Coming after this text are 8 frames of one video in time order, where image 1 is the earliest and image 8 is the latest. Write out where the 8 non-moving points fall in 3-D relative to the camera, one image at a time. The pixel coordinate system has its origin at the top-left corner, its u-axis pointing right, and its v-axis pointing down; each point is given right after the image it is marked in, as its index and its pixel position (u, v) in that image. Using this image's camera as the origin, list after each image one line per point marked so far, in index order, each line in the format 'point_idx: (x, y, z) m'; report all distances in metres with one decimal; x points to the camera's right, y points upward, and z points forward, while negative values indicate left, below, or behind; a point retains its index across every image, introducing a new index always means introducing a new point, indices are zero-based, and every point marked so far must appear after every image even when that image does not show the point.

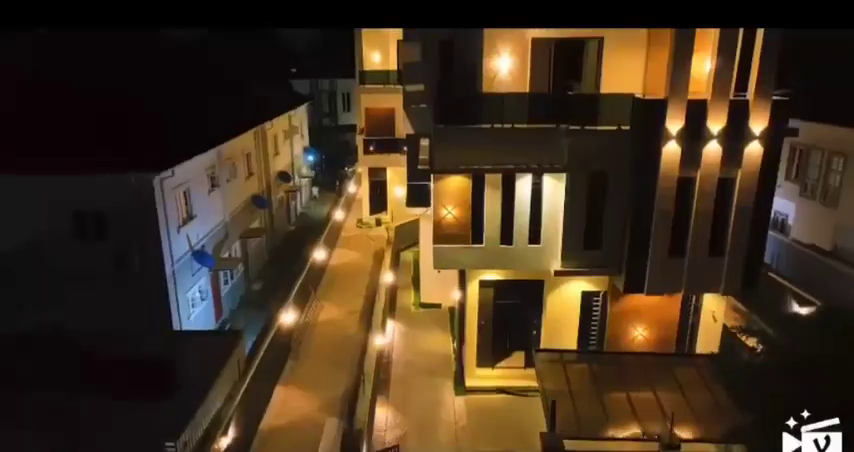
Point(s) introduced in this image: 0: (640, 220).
0: (+2.3, +0.1, +7.0) m
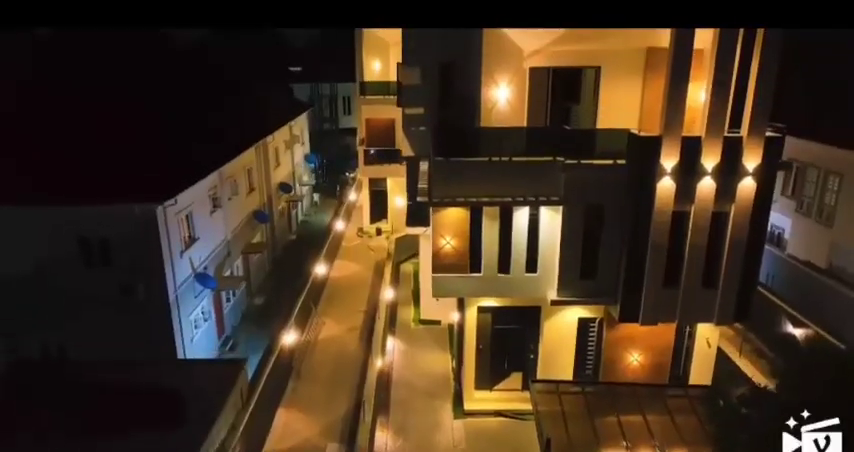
0: (+2.3, -0.3, +7.1) m
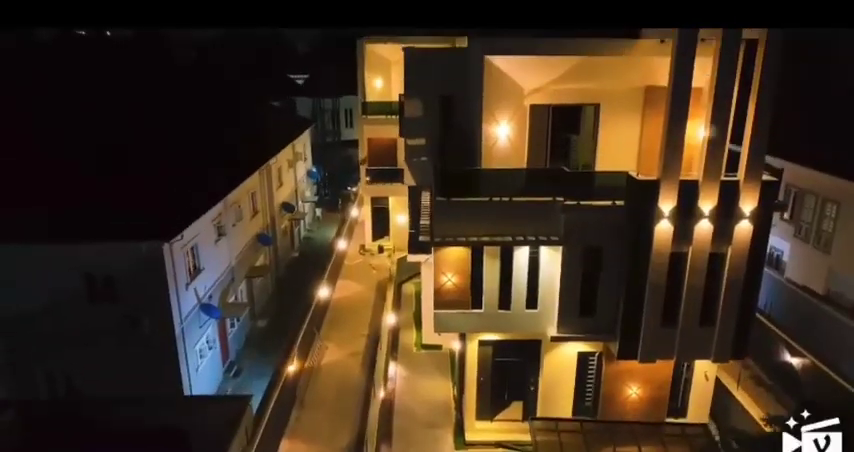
0: (+2.3, -0.7, +7.2) m
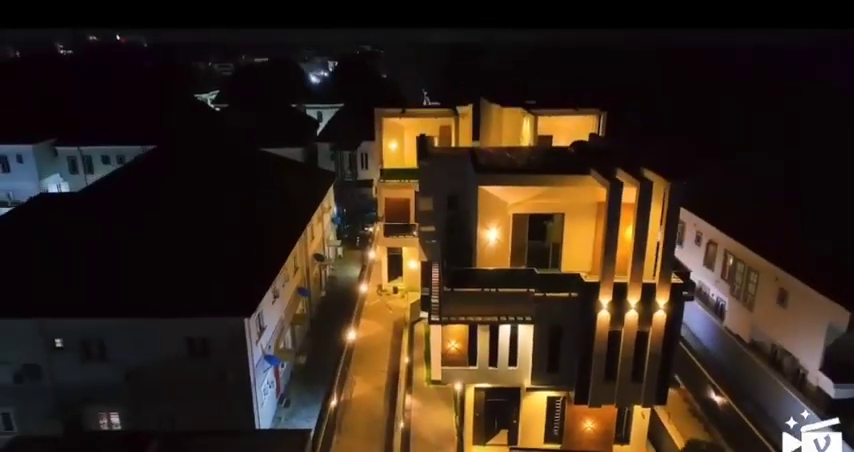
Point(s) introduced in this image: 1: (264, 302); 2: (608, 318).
0: (+2.4, -2.0, +10.1) m
1: (-3.1, -1.5, +12.4) m
2: (+2.7, -1.4, +9.9) m
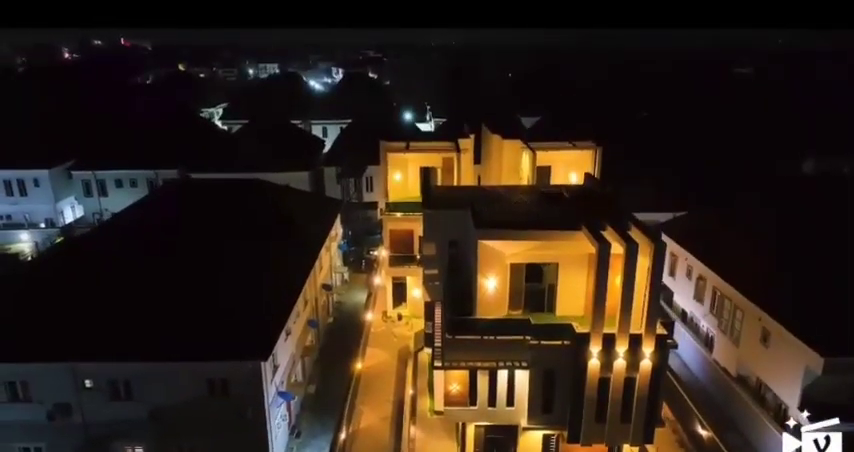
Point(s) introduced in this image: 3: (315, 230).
0: (+2.5, -2.9, +10.9) m
1: (-3.0, -2.4, +13.2) m
2: (+2.8, -2.3, +10.7) m
3: (-3.4, -0.2, +19.7) m
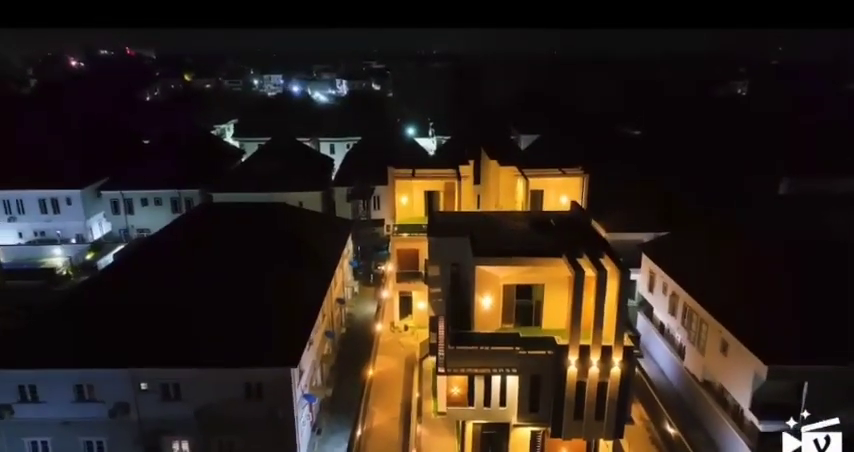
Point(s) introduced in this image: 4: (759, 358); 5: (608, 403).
0: (+2.6, -3.5, +13.0) m
1: (-2.9, -2.9, +15.3) m
2: (+2.9, -2.8, +12.7) m
3: (-3.3, -0.8, +21.8) m
4: (+6.9, -2.7, +13.6) m
5: (+3.6, -3.5, +12.9) m
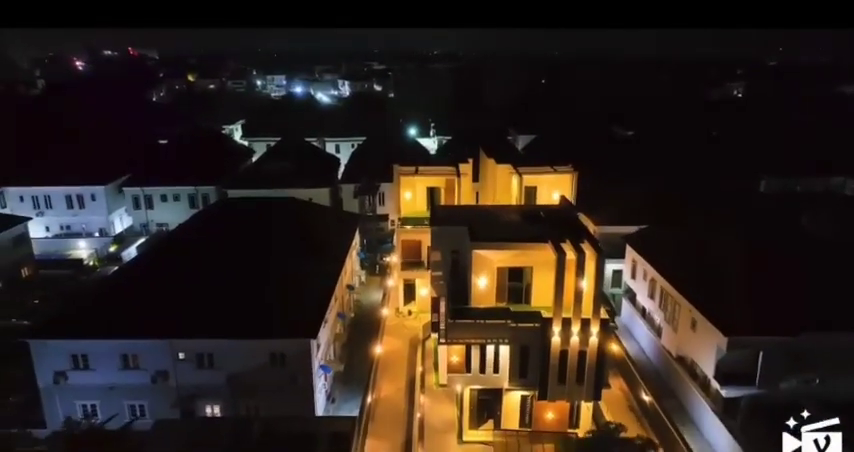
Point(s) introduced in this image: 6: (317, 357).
0: (+2.7, -3.2, +14.9) m
1: (-2.8, -2.7, +17.2) m
2: (+3.0, -2.6, +14.6) m
3: (-3.2, -0.6, +23.7) m
4: (+7.0, -2.5, +15.5) m
5: (+3.7, -3.2, +14.9) m
6: (-2.8, -3.3, +16.6) m
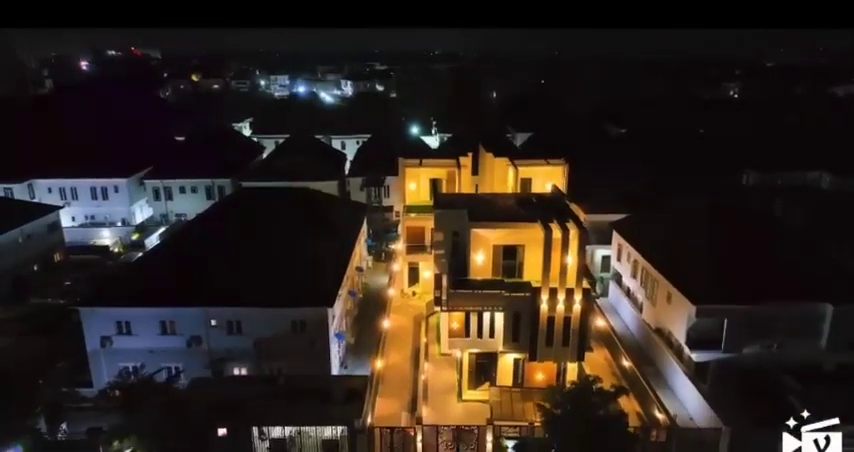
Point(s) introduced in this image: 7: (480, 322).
0: (+2.8, -2.7, +16.9) m
1: (-2.7, -2.2, +19.2) m
2: (+3.1, -2.1, +16.7) m
3: (-3.1, -0.1, +25.8) m
4: (+7.1, -2.0, +17.5) m
5: (+3.8, -2.8, +16.9) m
6: (-2.7, -2.8, +18.6) m
7: (+1.4, -2.6, +17.4) m
